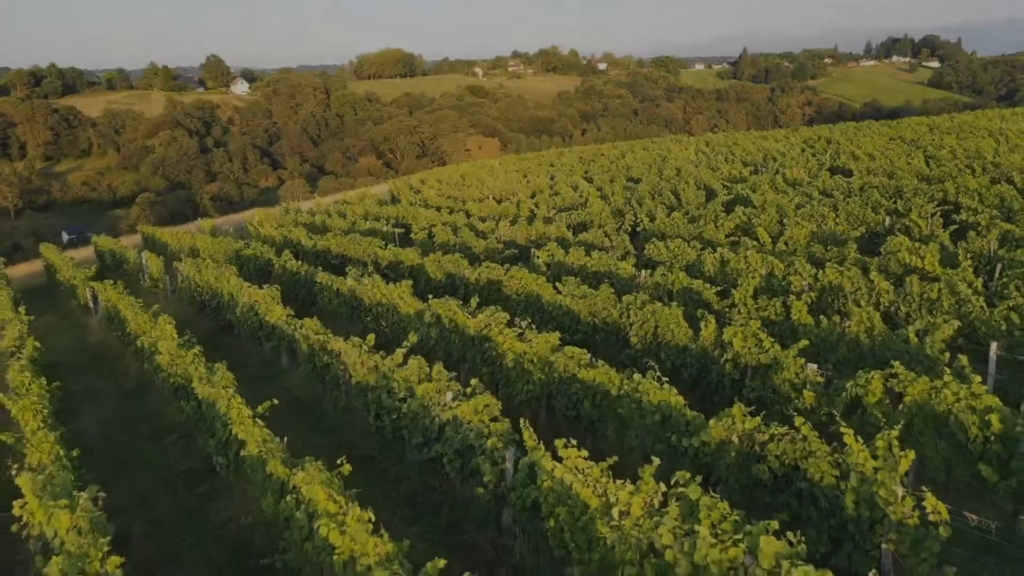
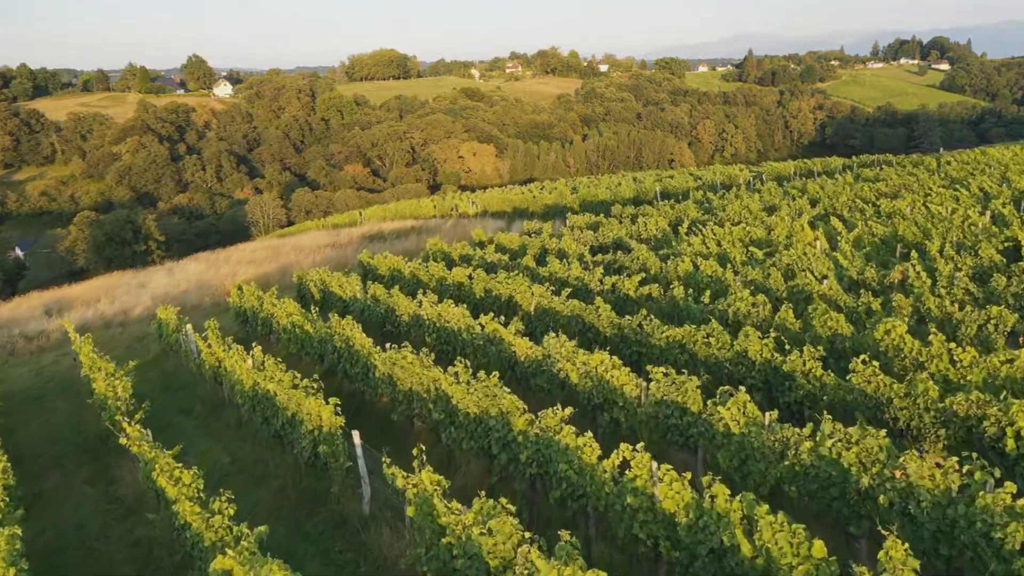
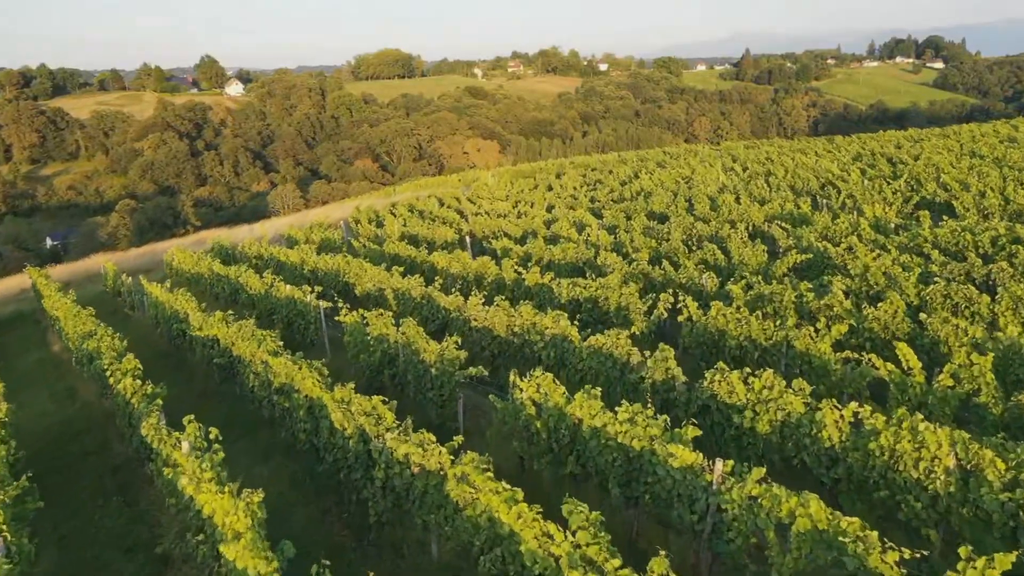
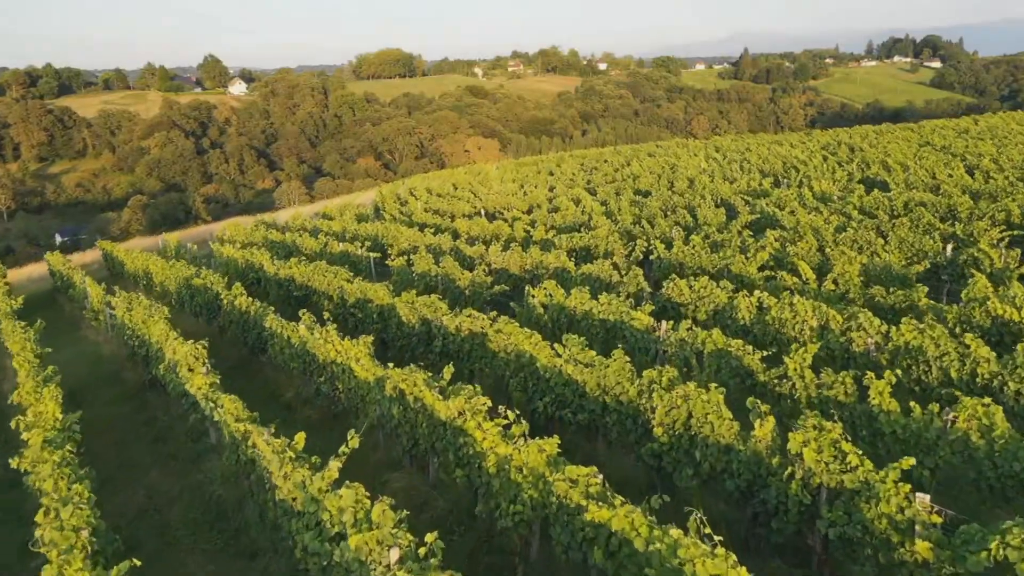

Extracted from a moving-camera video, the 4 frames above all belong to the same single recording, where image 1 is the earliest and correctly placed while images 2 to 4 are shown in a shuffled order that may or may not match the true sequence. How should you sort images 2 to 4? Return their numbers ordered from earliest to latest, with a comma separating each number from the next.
4, 3, 2
